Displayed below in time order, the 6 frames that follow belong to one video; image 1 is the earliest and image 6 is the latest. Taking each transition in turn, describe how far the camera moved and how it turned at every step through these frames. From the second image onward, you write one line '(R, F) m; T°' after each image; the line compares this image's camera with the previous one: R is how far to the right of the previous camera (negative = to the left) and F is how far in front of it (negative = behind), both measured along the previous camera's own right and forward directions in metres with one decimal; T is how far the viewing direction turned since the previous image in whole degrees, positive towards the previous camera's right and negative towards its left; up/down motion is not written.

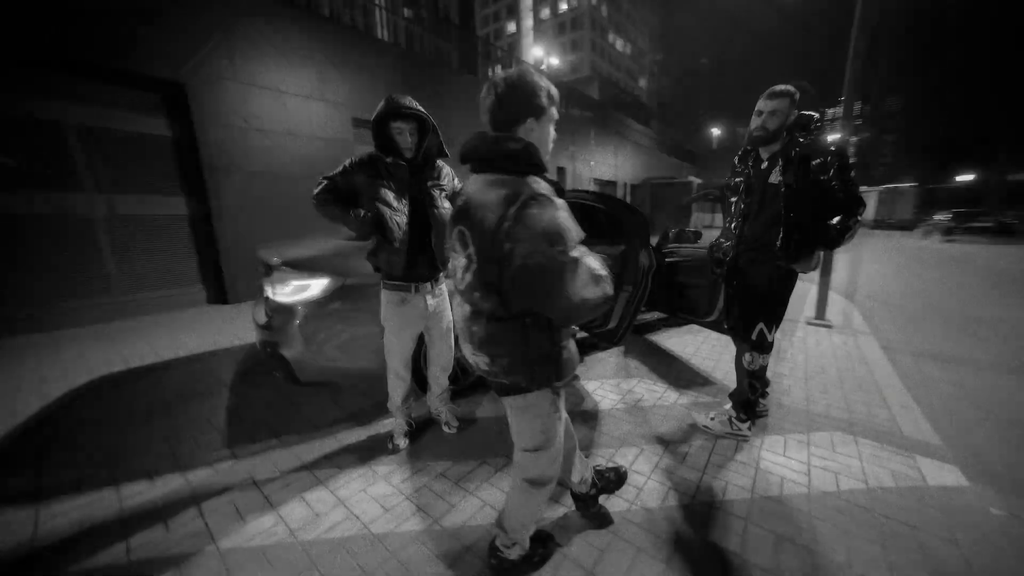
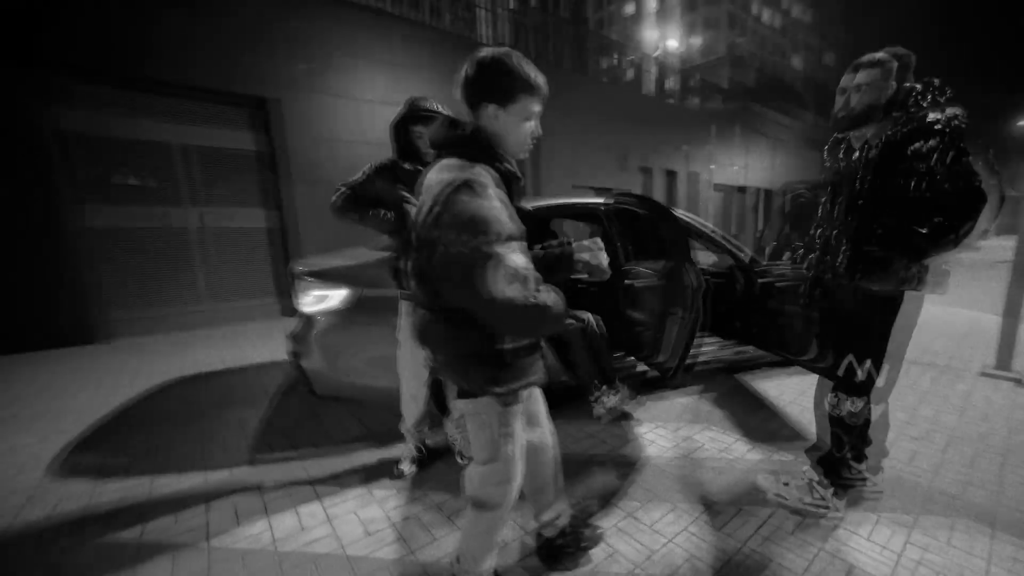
(+0.8, +0.6) m; -14°
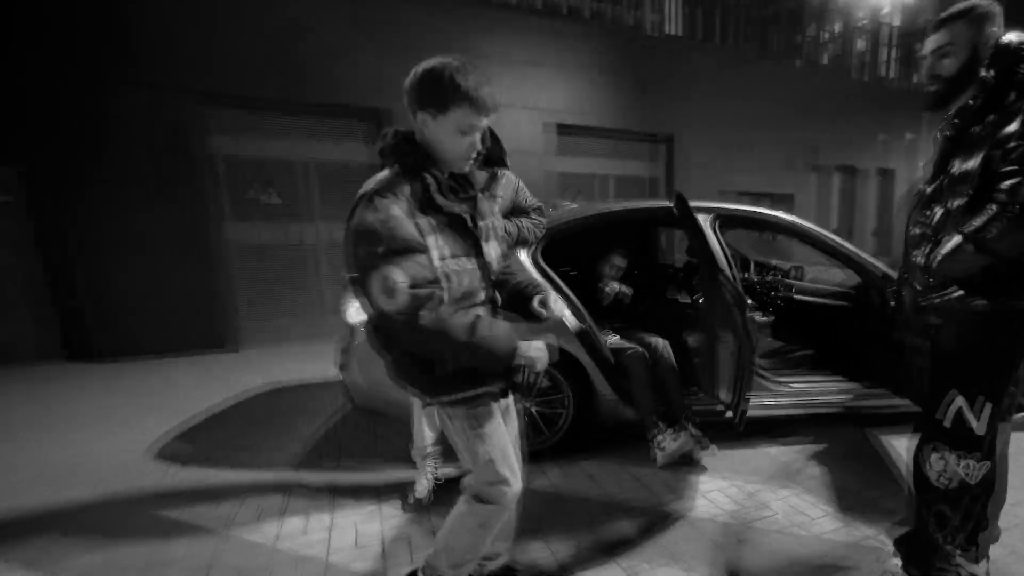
(+0.9, +0.3) m; -15°
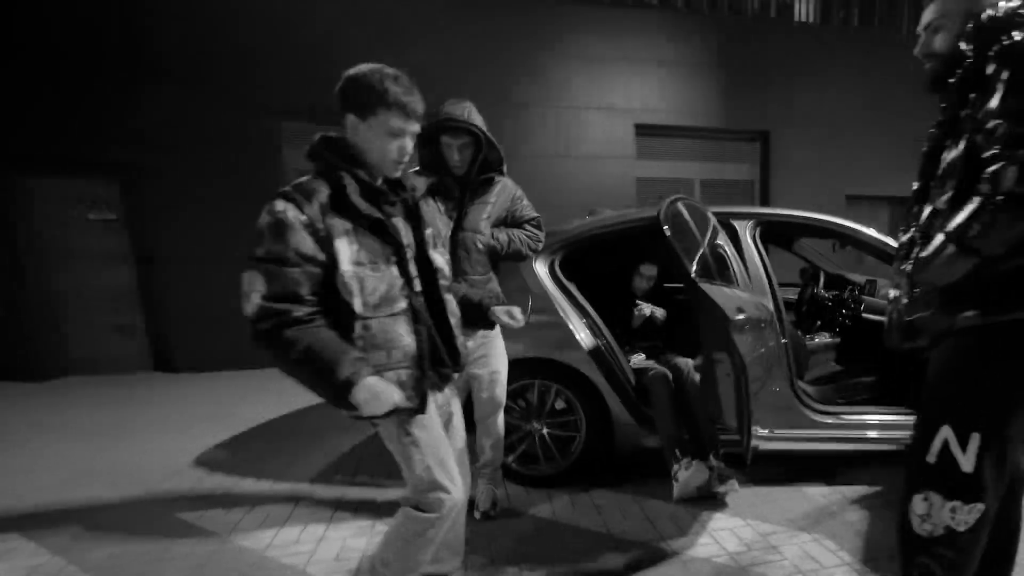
(+0.7, 0.0) m; -7°
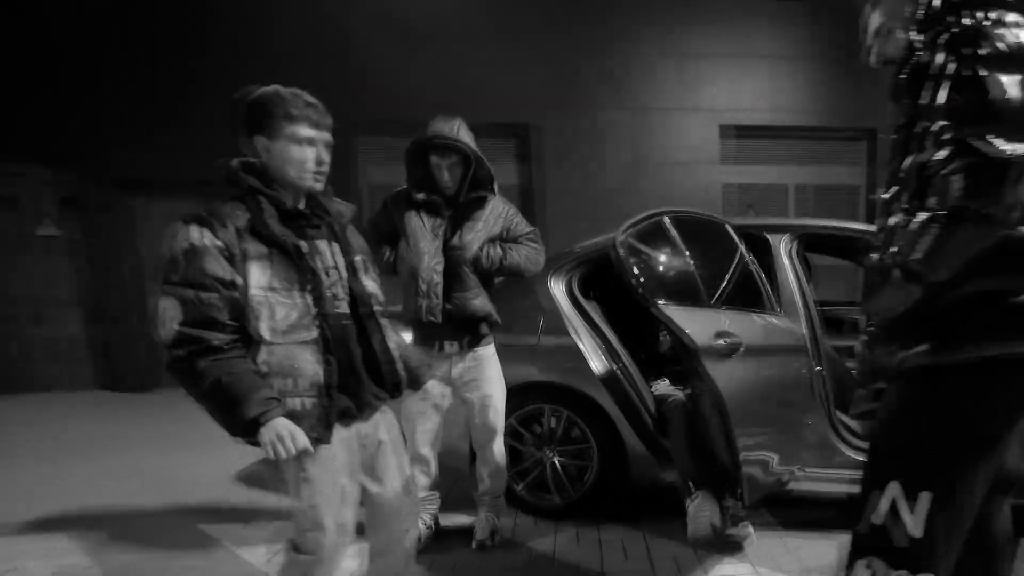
(+0.6, 0.0) m; -7°
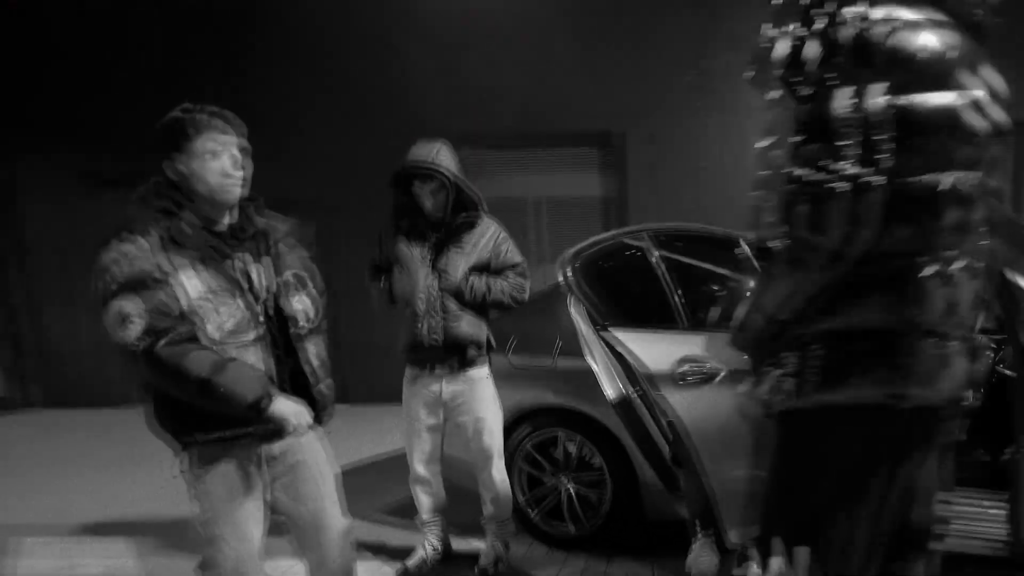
(+0.6, -0.2) m; -6°
